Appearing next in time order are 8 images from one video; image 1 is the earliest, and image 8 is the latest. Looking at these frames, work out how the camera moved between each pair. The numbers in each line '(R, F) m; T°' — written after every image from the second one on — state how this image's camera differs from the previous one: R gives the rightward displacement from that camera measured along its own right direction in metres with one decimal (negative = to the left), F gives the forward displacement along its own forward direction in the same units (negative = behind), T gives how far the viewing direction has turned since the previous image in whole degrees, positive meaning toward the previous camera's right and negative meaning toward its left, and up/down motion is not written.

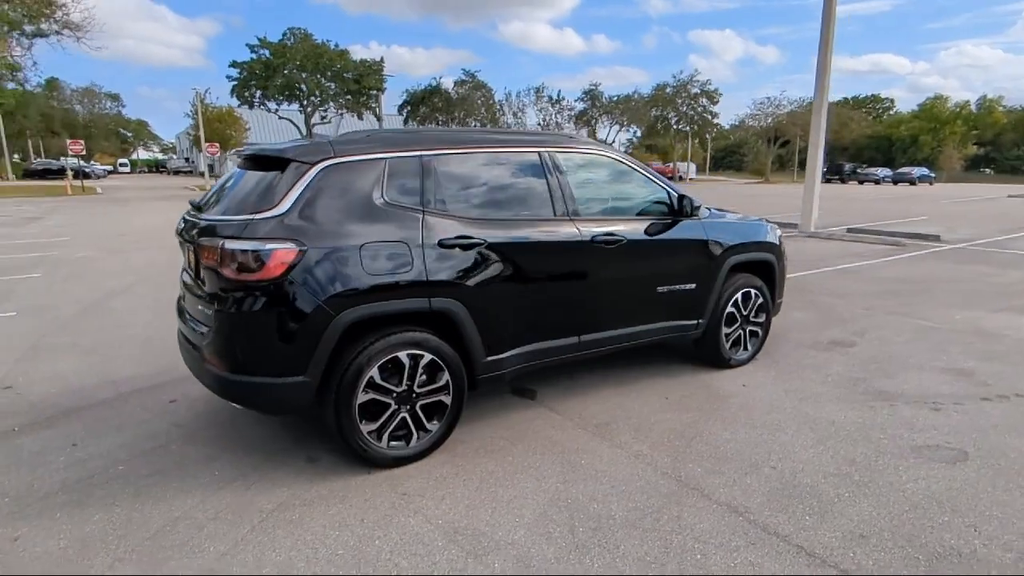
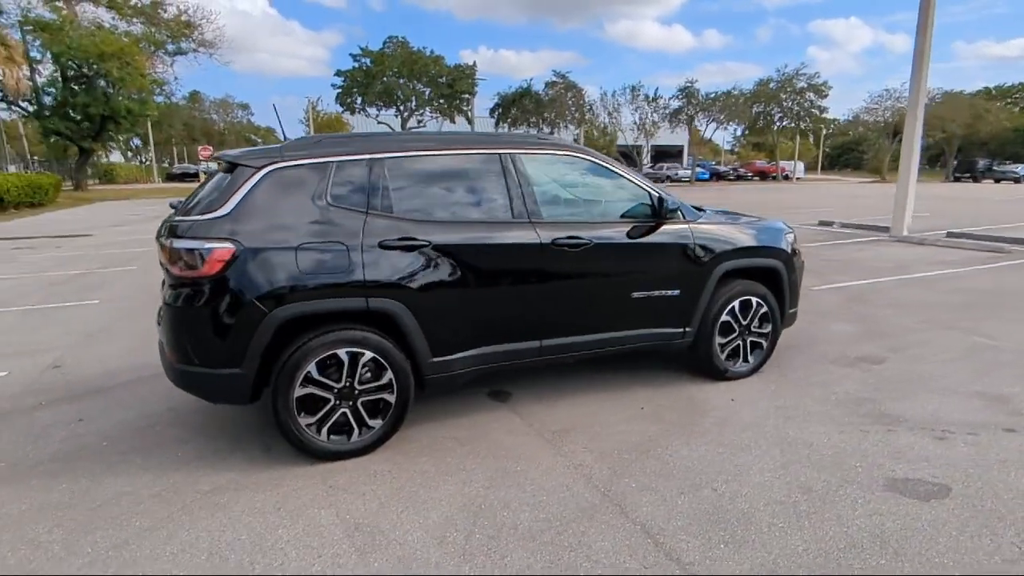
(+0.9, +0.1) m; -10°
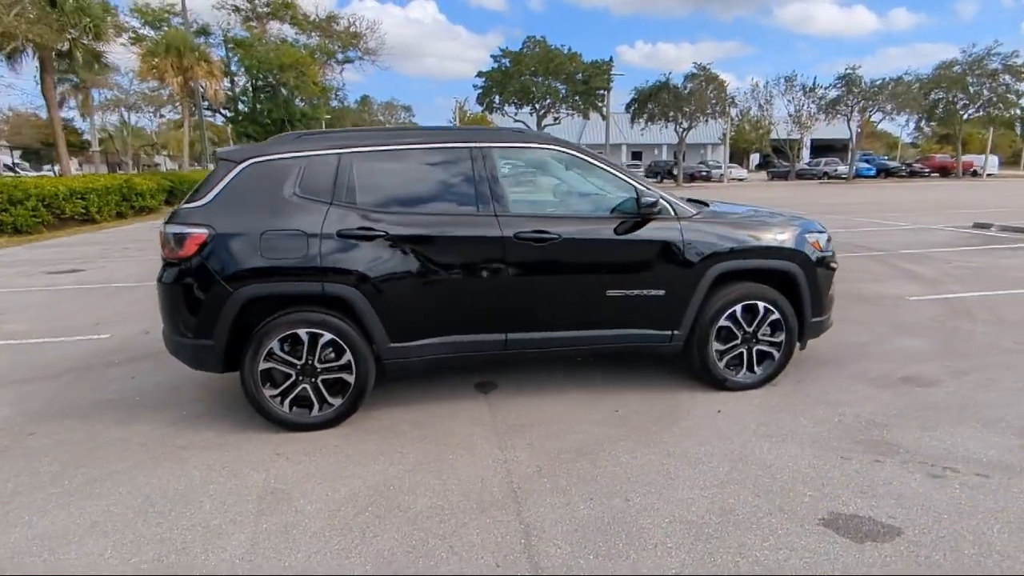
(+1.2, +0.1) m; -14°
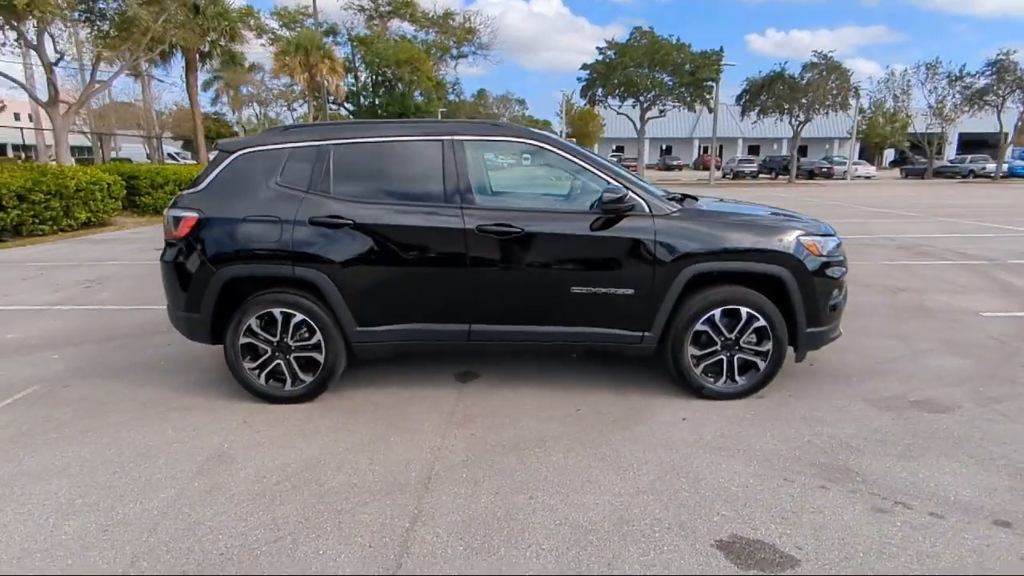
(+0.9, +0.1) m; -10°
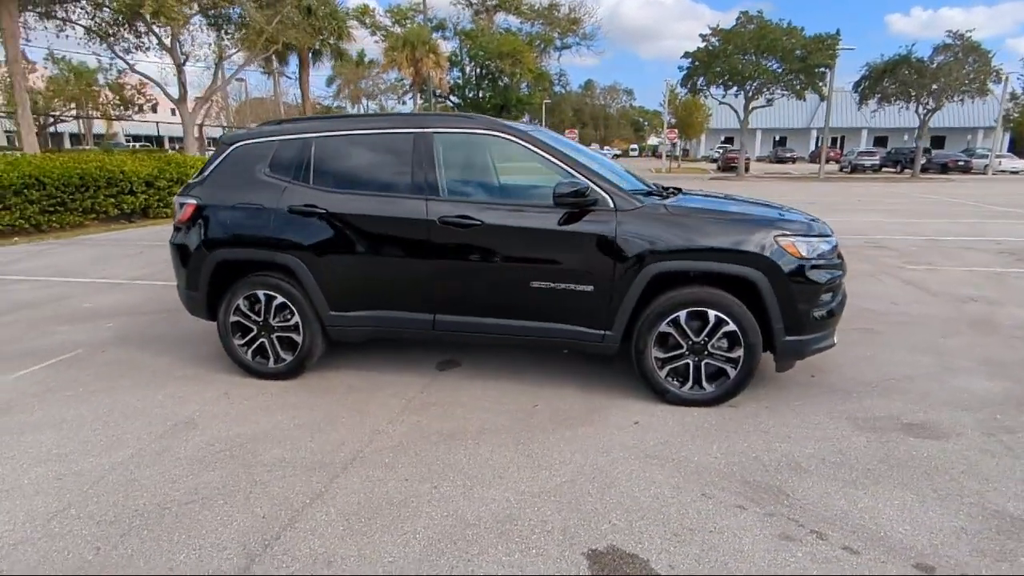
(+0.9, +0.1) m; -10°
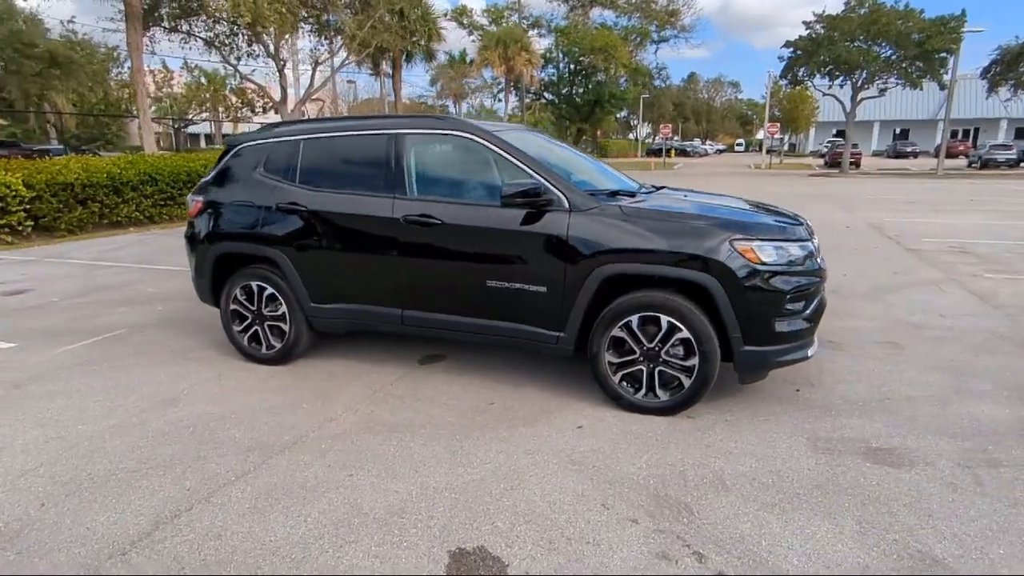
(+0.9, +0.1) m; -9°
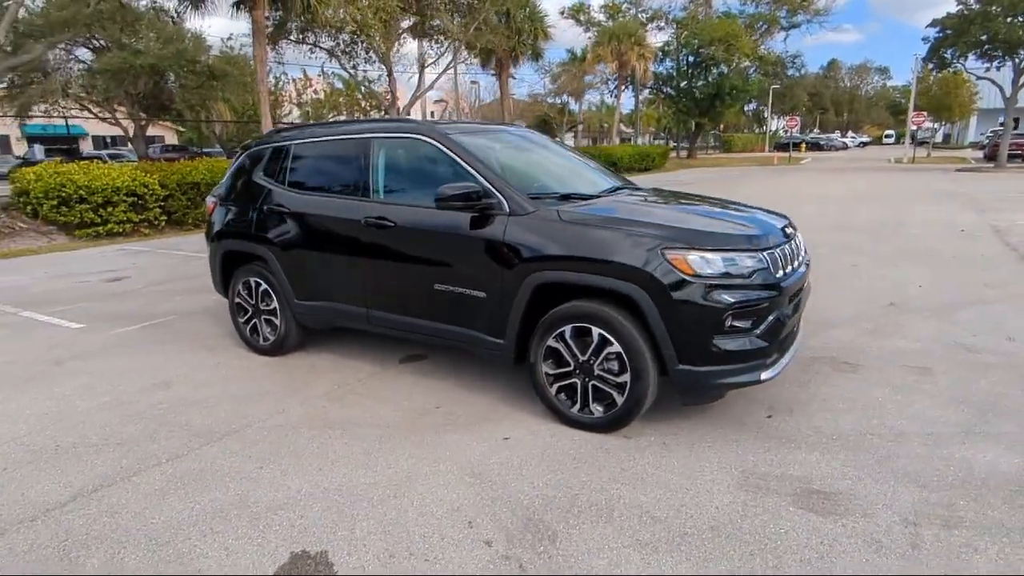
(+1.1, +0.2) m; -11°
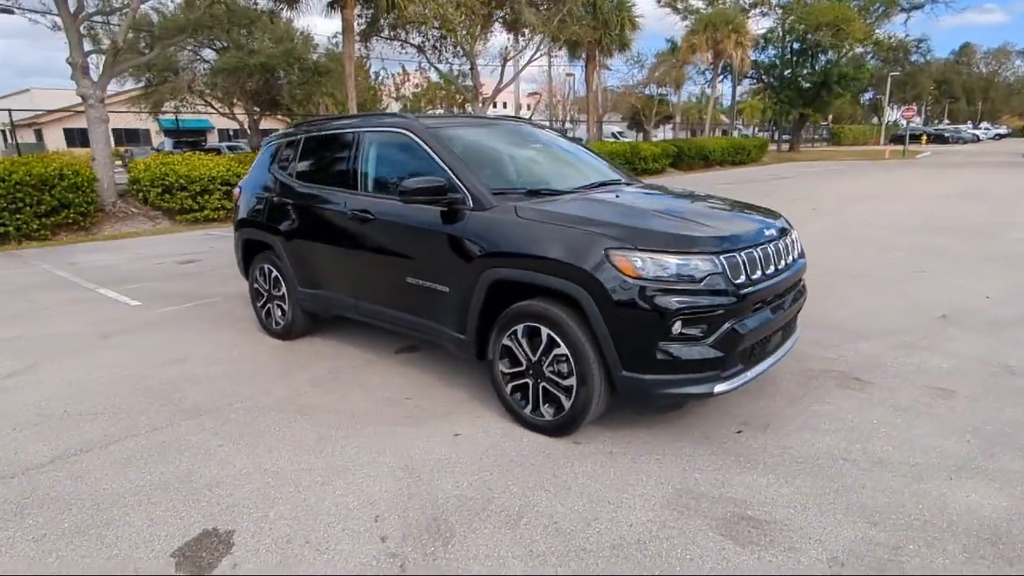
(+0.7, +0.1) m; -9°
